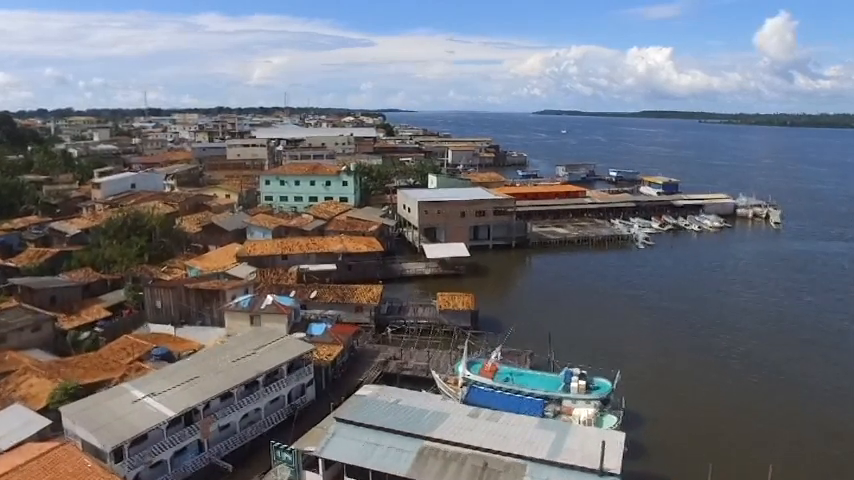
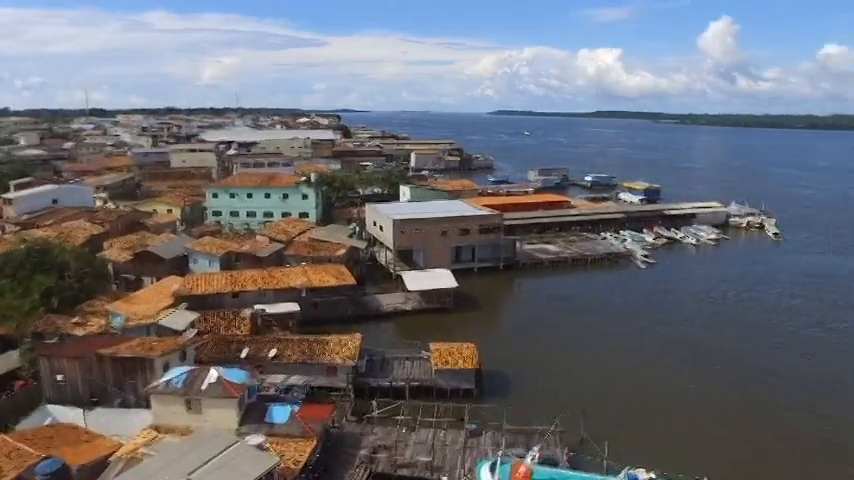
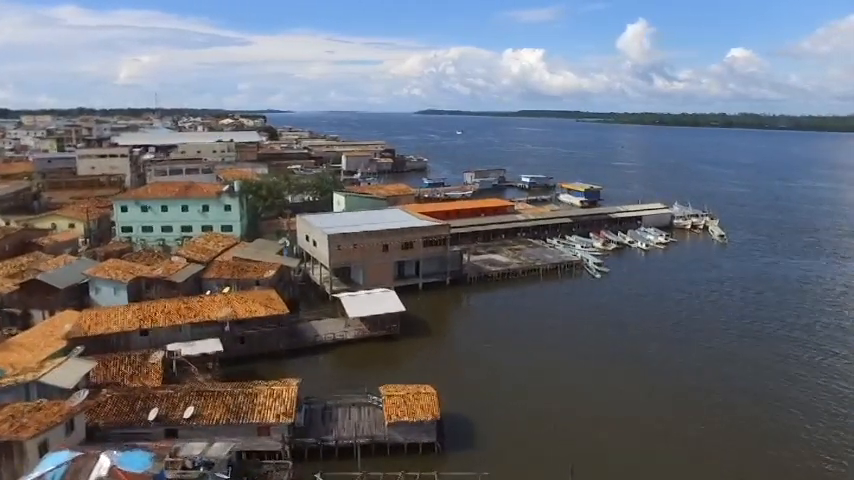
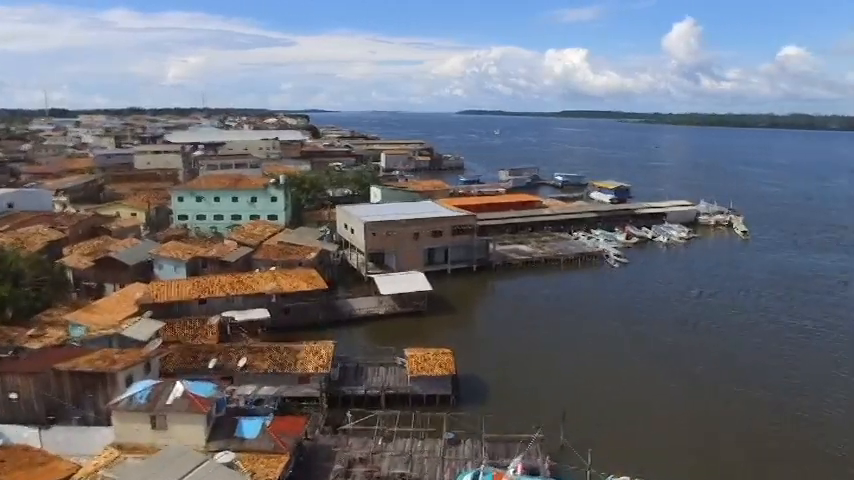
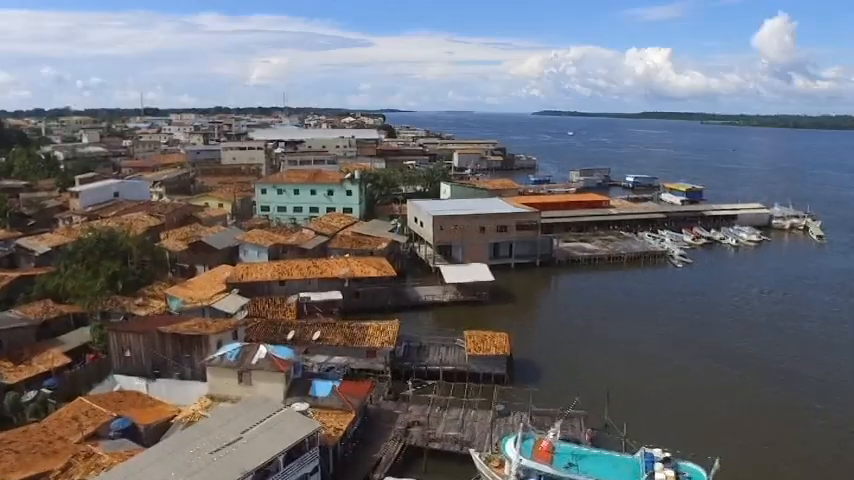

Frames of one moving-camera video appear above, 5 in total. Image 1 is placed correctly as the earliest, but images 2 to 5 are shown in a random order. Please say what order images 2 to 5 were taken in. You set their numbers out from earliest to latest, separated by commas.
5, 2, 4, 3
